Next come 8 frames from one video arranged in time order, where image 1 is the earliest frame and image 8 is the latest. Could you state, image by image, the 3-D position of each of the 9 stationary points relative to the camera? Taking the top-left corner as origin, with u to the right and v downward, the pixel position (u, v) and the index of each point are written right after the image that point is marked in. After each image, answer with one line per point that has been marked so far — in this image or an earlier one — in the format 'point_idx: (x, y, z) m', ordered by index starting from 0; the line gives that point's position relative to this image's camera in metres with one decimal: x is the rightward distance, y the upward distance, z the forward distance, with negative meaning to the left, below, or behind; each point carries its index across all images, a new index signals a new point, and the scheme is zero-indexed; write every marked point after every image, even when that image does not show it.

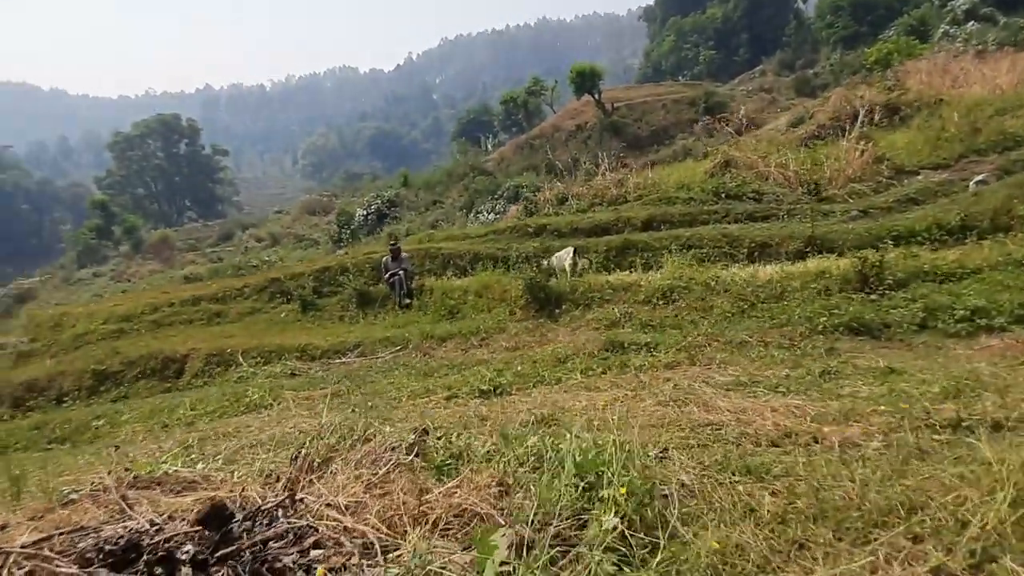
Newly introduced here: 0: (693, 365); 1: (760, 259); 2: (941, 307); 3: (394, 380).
0: (+1.4, -0.6, +5.4) m
1: (+4.1, +0.5, +11.2) m
2: (+4.3, -0.2, +6.8) m
3: (-1.1, -0.9, +6.4) m
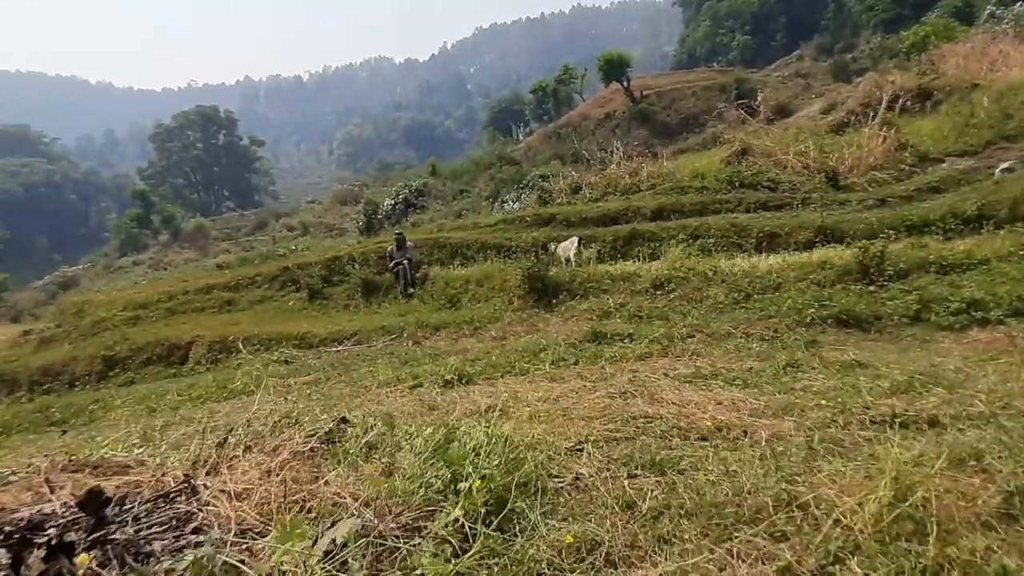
0: (+1.2, -0.6, +5.3) m
1: (+4.1, +0.6, +11.0) m
2: (+4.1, -0.1, +6.6) m
3: (-1.3, -0.8, +6.4) m
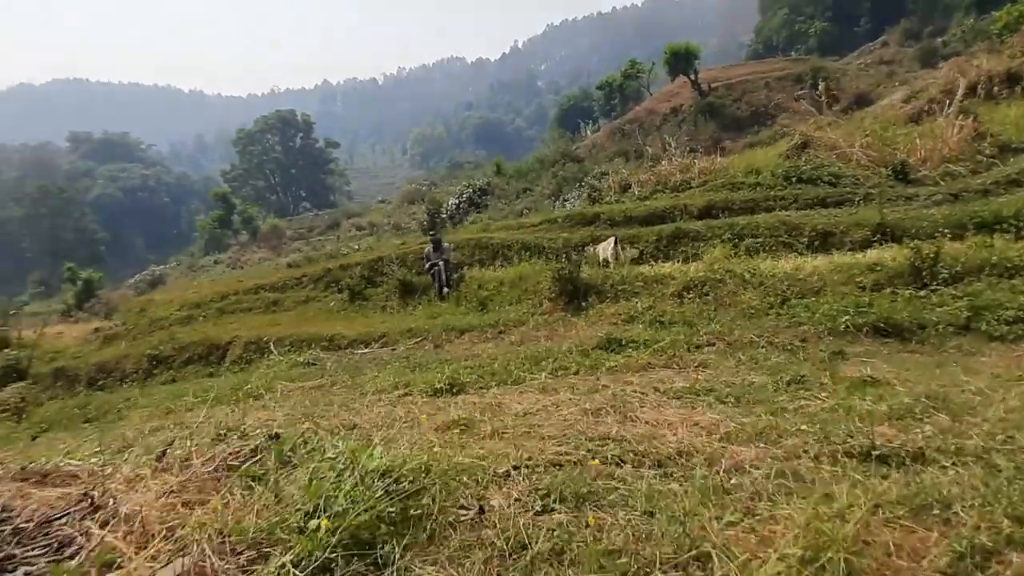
0: (+1.1, -0.6, +5.0) m
1: (+4.6, +0.6, +10.3) m
2: (+4.2, -0.2, +6.0) m
3: (-1.2, -0.8, +6.4) m
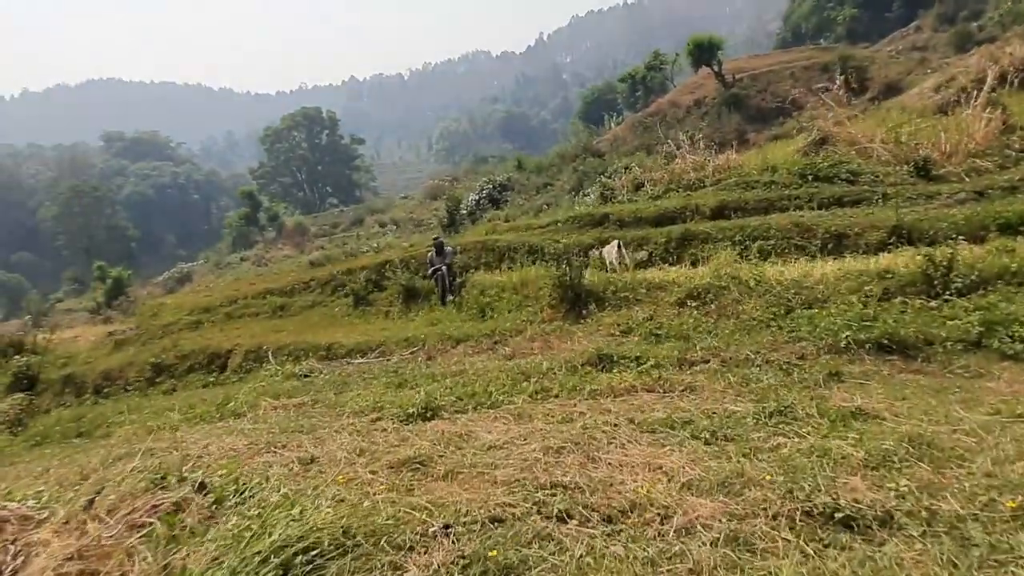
0: (+0.9, -0.7, +4.8) m
1: (+4.7, +0.5, +9.9) m
2: (+4.0, -0.3, +5.6) m
3: (-1.3, -0.9, +6.2) m
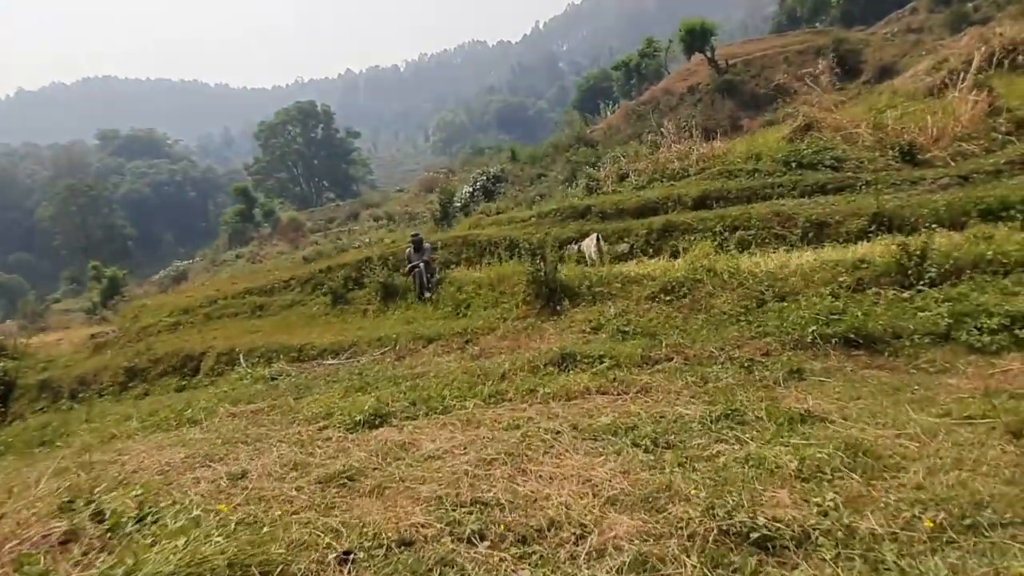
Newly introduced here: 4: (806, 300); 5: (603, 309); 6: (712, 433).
0: (+0.6, -0.7, +4.6) m
1: (+4.3, +0.7, +9.8) m
2: (+3.7, -0.2, +5.5) m
3: (-1.7, -1.0, +6.1) m
4: (+2.9, -0.1, +6.7) m
5: (+1.0, -0.3, +7.9) m
6: (+1.1, -0.8, +3.6) m
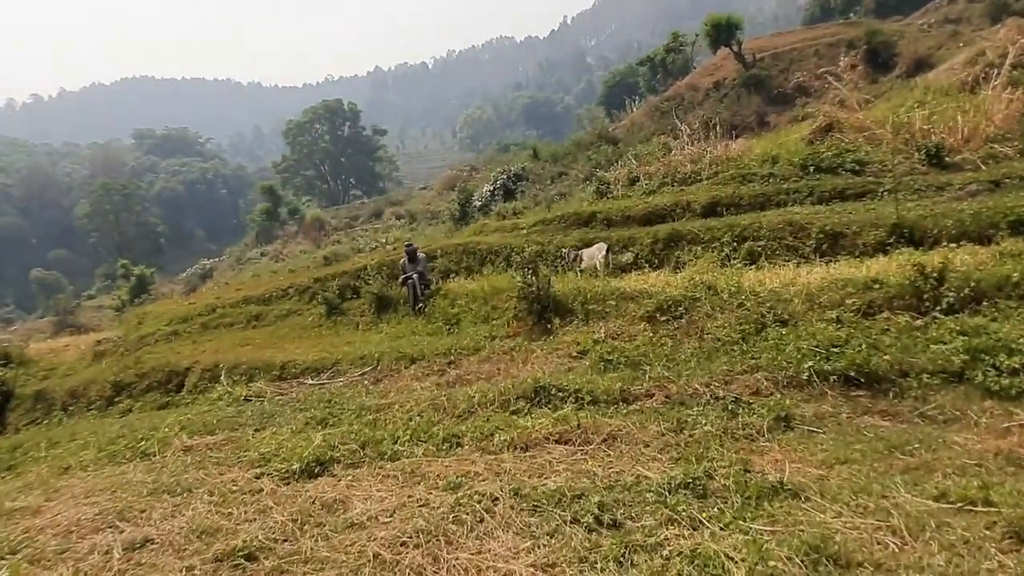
0: (+0.3, -1.0, +4.2) m
1: (+4.2, +0.5, +9.1) m
2: (+3.4, -0.4, +4.9) m
3: (-1.9, -1.2, +5.7) m
4: (+2.7, -0.3, +6.1) m
5: (+0.9, -0.5, +7.5) m
6: (+0.7, -1.0, +3.2) m
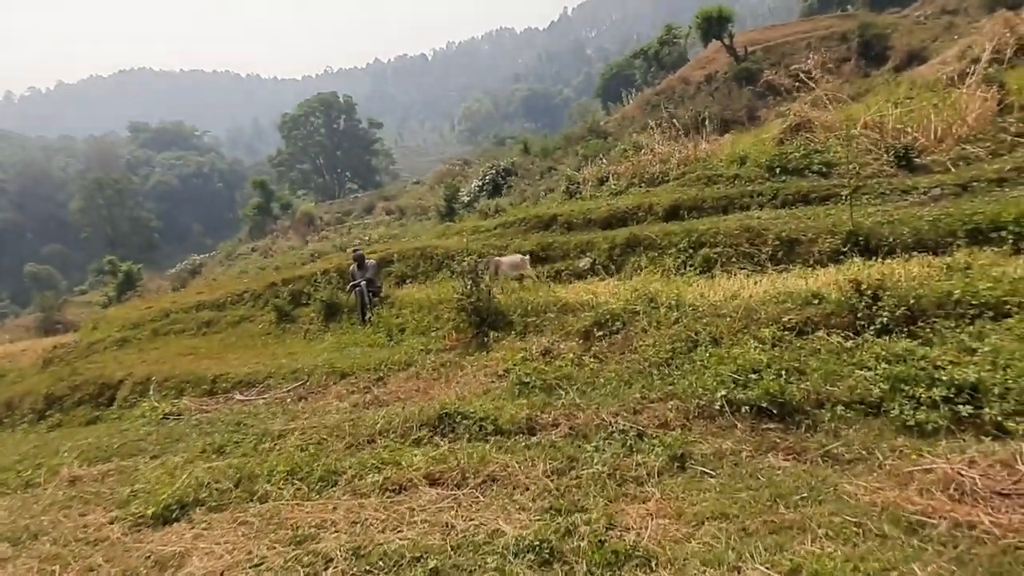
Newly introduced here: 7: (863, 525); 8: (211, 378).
0: (-0.4, -1.1, +3.9) m
1: (+3.5, +0.3, +8.8) m
2: (+2.7, -0.6, +4.6) m
3: (-2.6, -1.3, +5.4) m
4: (+1.9, -0.5, +5.8) m
5: (+0.1, -0.6, +7.1) m
6: (0.0, -1.2, +2.9) m
7: (+1.6, -1.0, +3.1) m
8: (-3.7, -1.1, +8.3) m
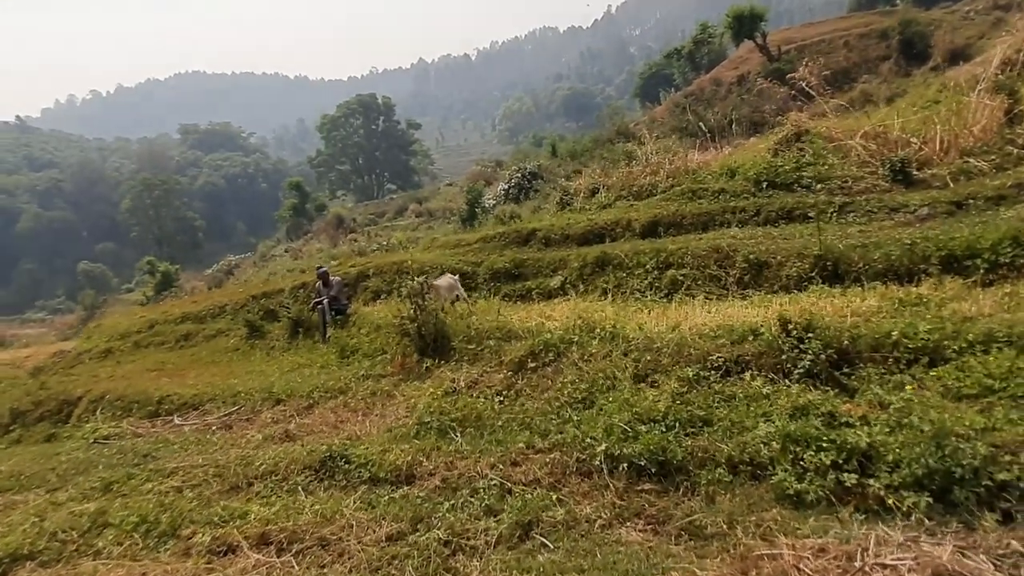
0: (-1.4, -1.4, +3.7) m
1: (+2.9, 0.0, +8.4) m
2: (+1.8, -0.9, +4.2) m
3: (-3.5, -1.6, +5.4) m
4: (+1.1, -0.8, +5.5) m
5: (-0.6, -0.9, +6.9) m
6: (-1.0, -1.5, +2.6) m
7: (+0.6, -1.3, +2.7) m
8: (-4.3, -1.3, +8.3) m
